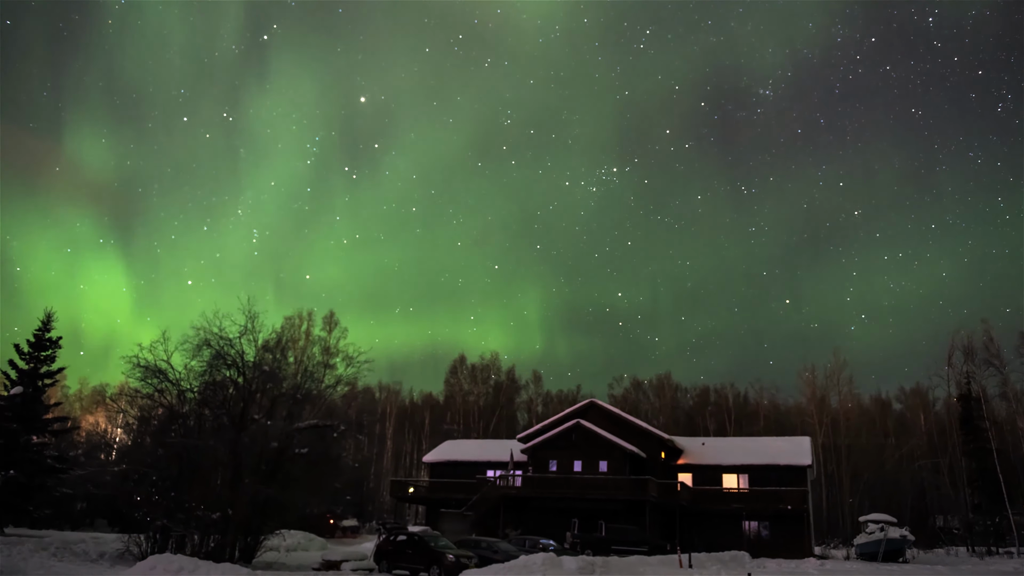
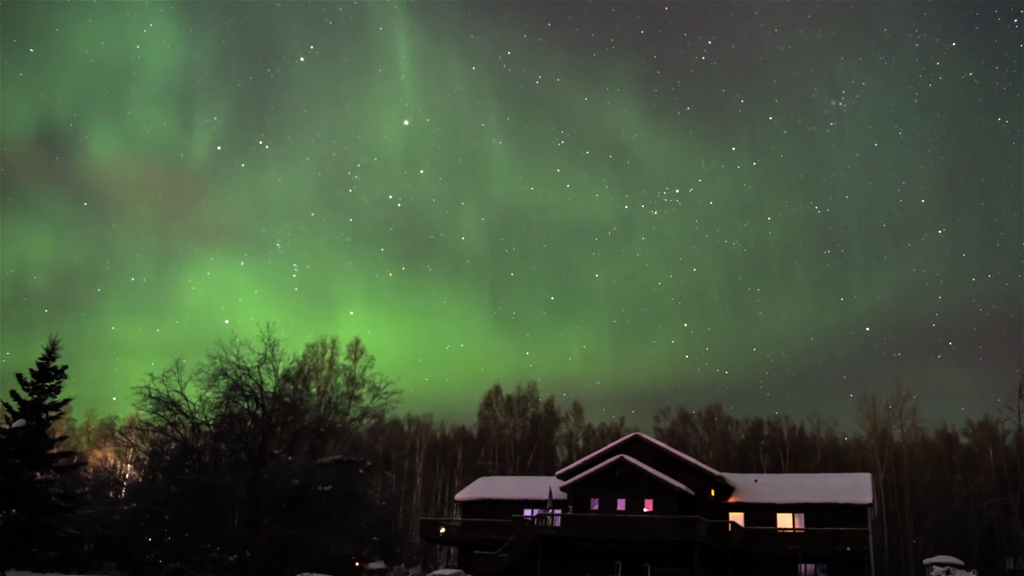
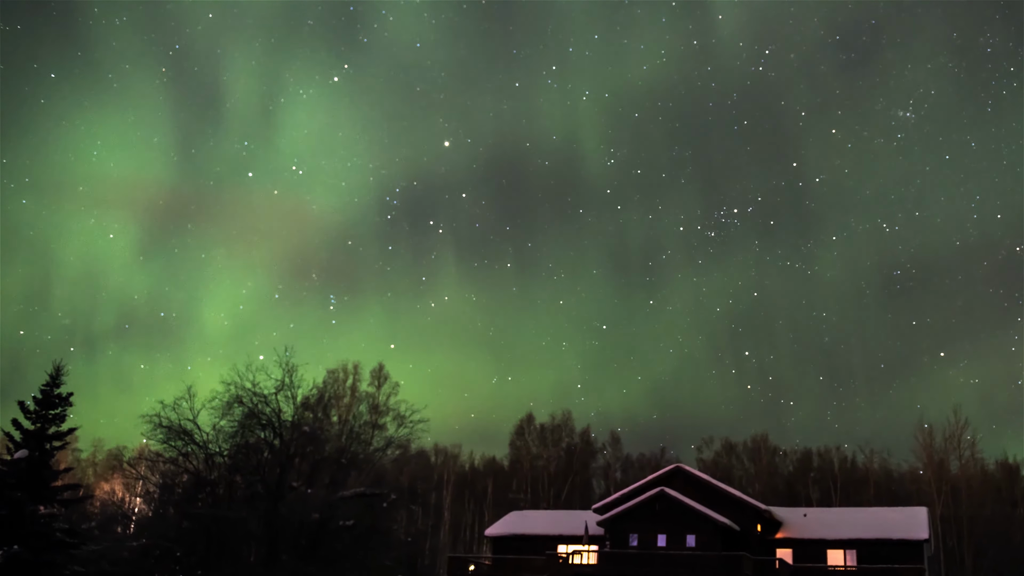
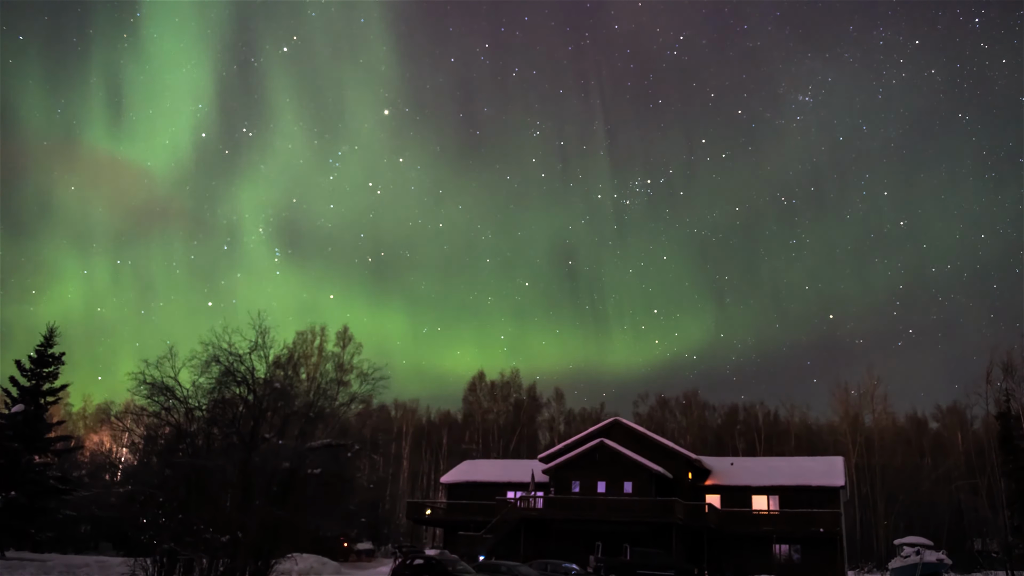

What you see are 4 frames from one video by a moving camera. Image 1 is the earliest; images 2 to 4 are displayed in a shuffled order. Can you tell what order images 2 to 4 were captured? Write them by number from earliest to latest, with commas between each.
4, 2, 3
